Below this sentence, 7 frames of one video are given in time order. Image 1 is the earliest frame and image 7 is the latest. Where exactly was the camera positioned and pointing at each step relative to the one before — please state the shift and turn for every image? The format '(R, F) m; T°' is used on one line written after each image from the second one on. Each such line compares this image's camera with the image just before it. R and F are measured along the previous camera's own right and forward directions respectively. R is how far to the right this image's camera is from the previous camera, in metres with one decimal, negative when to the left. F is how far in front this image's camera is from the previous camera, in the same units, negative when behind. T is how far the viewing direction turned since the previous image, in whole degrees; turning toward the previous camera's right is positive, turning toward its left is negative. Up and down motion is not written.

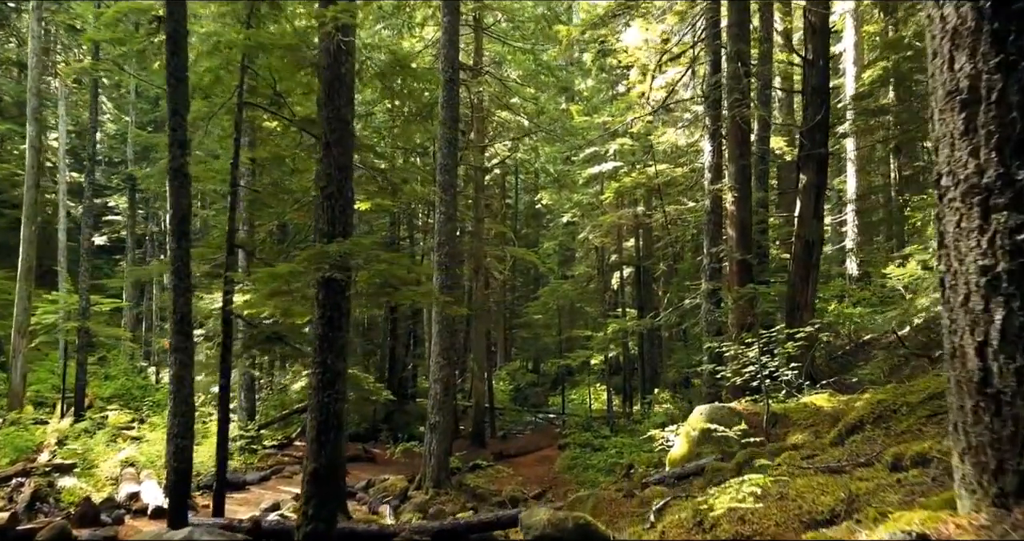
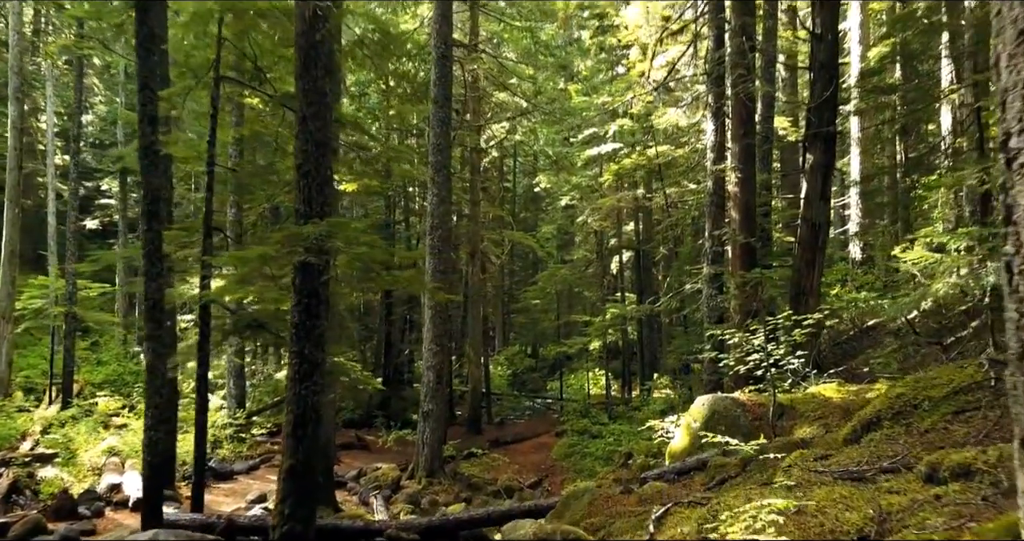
(+0.1, +0.4) m; 0°
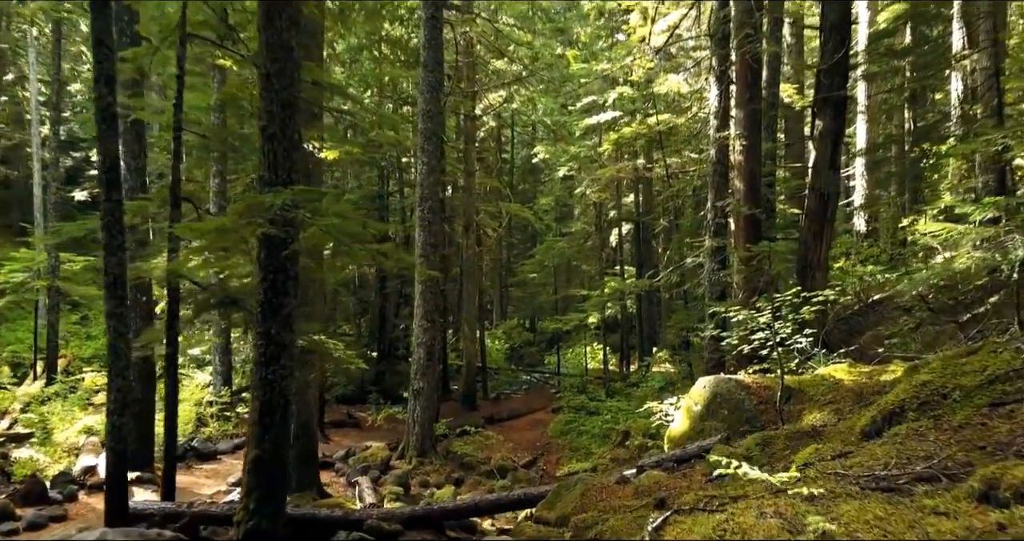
(+0.1, +0.5) m; 0°
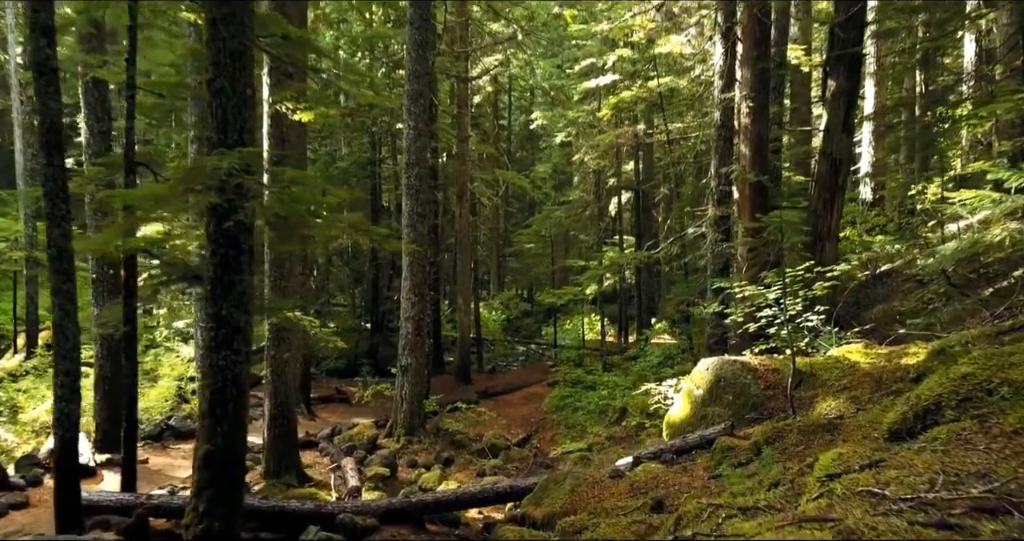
(+0.1, +0.6) m; 0°
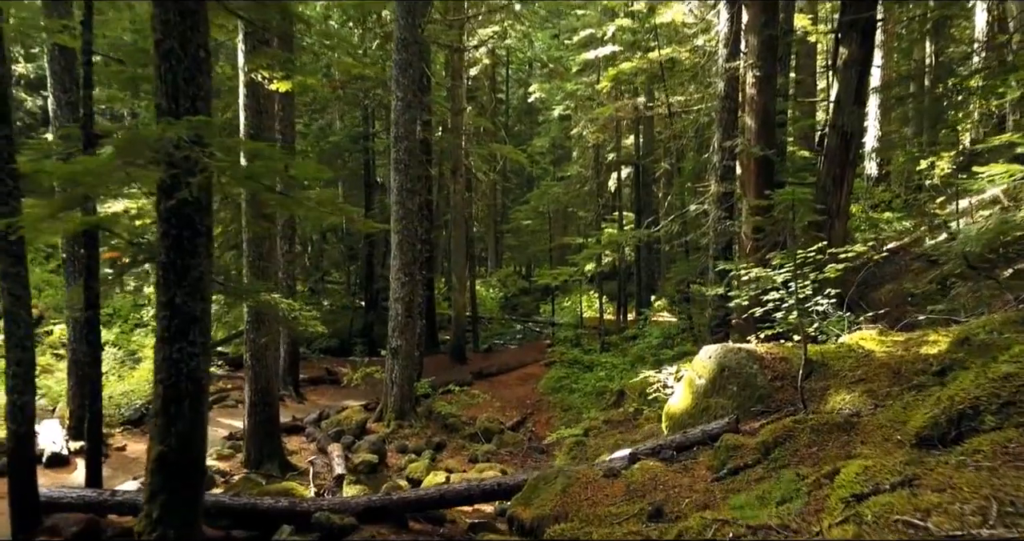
(+0.1, +0.5) m; 0°
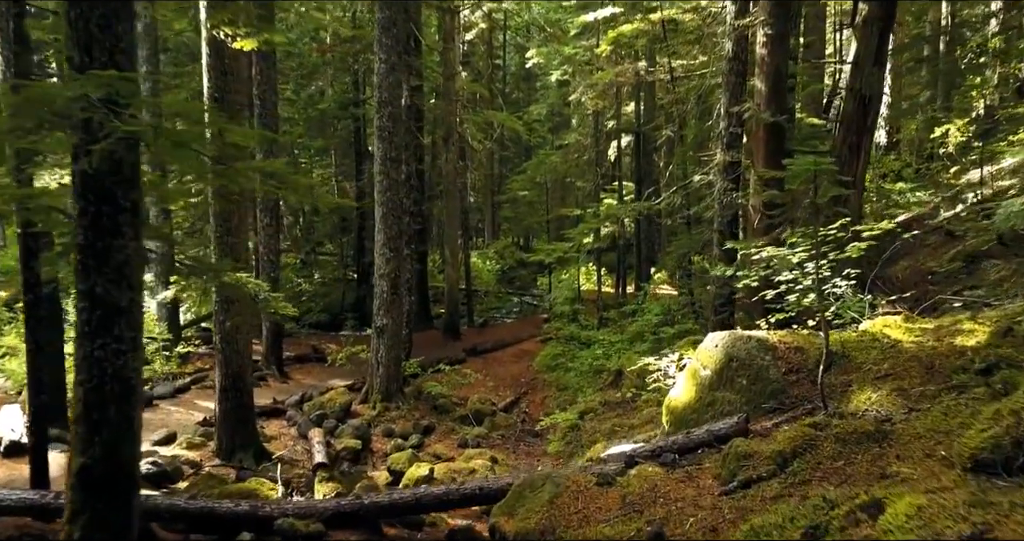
(+0.1, +0.6) m; 0°
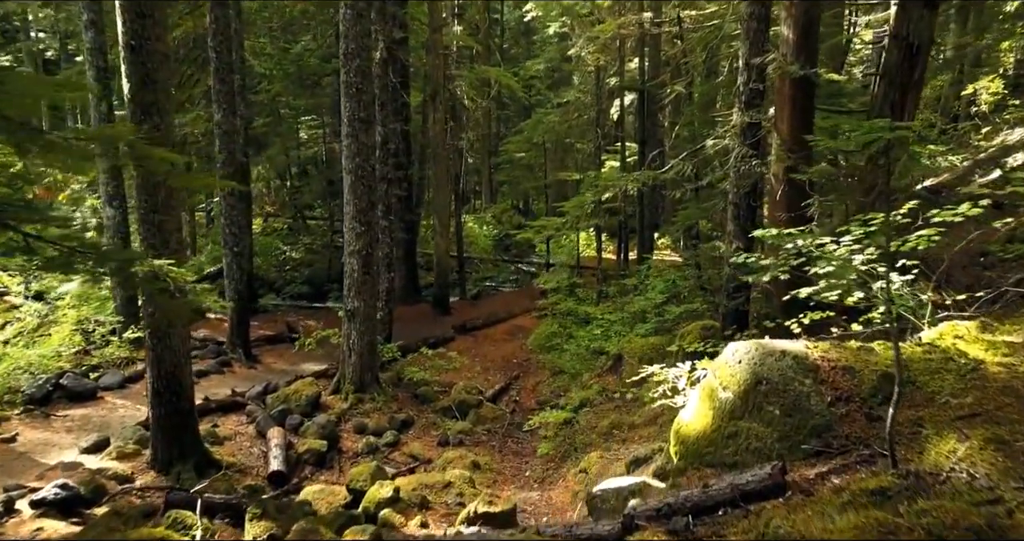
(+0.2, +1.2) m; 0°
